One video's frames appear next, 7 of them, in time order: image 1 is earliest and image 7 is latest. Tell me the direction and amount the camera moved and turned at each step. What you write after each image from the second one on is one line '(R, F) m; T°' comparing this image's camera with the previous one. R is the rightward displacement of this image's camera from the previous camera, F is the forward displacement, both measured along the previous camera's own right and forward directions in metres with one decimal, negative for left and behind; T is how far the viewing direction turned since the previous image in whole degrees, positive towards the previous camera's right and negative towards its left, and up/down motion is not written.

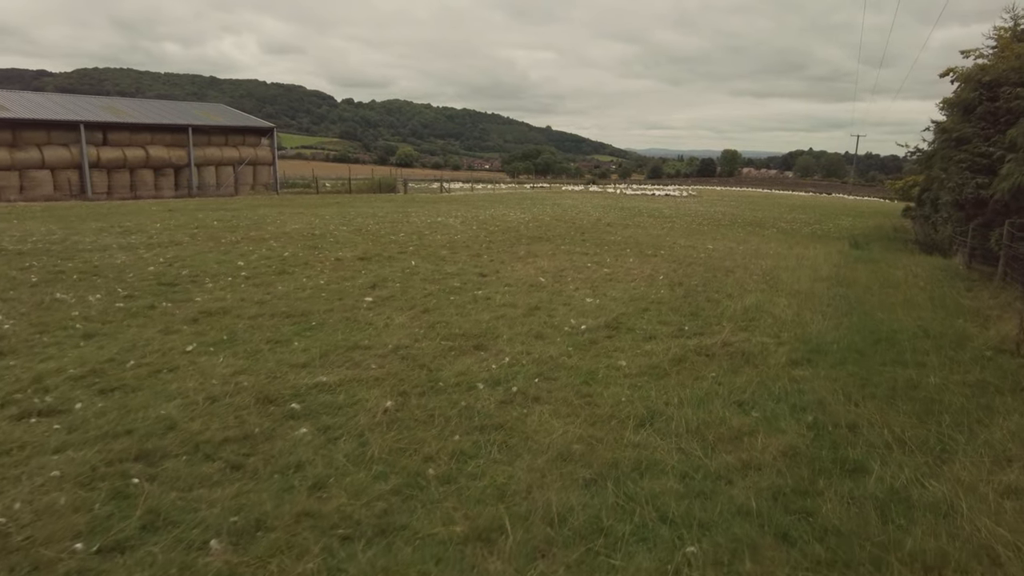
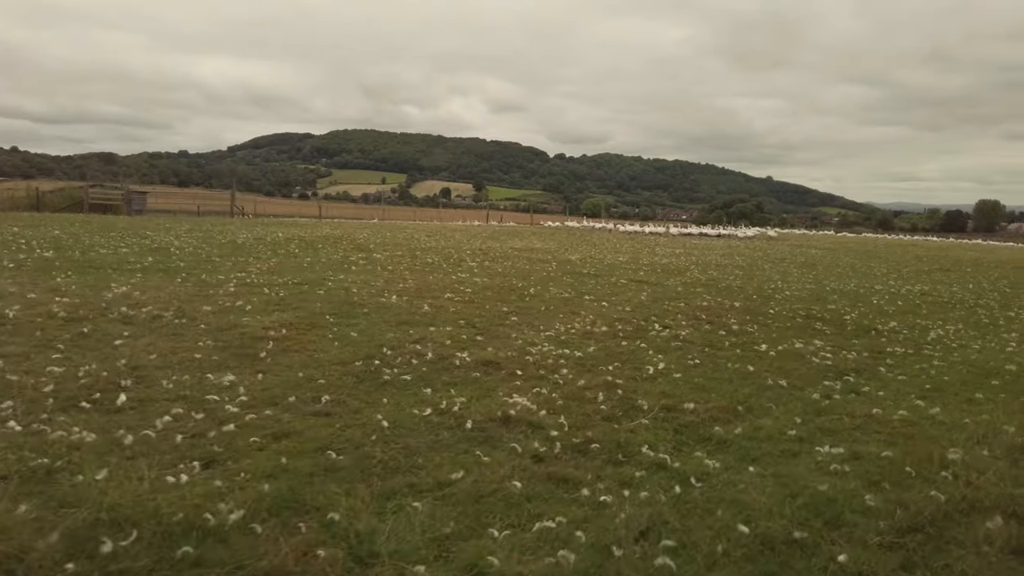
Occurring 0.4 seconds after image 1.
(-1.5, -0.2) m; -17°
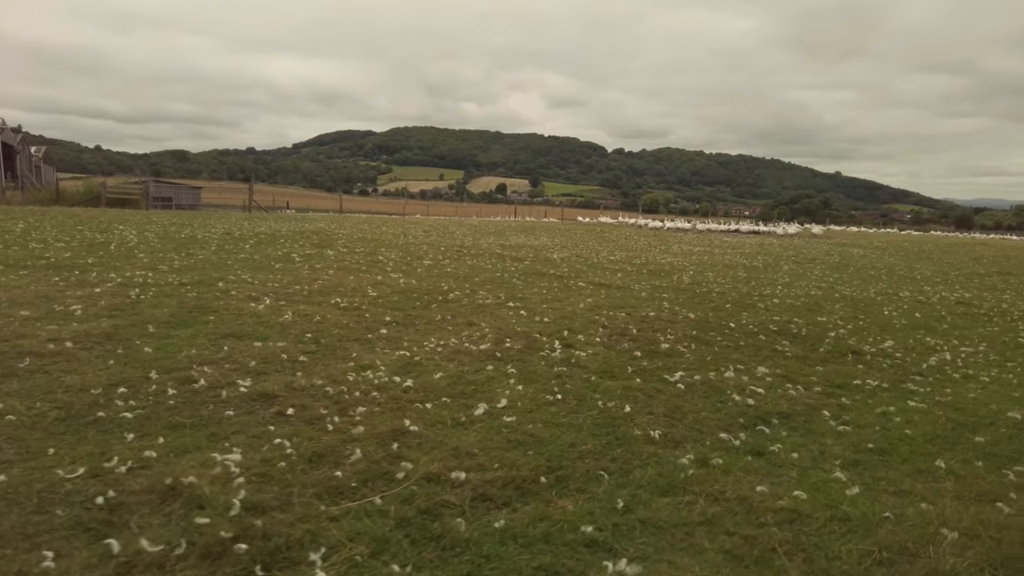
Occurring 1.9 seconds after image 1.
(+3.8, +3.2) m; -5°
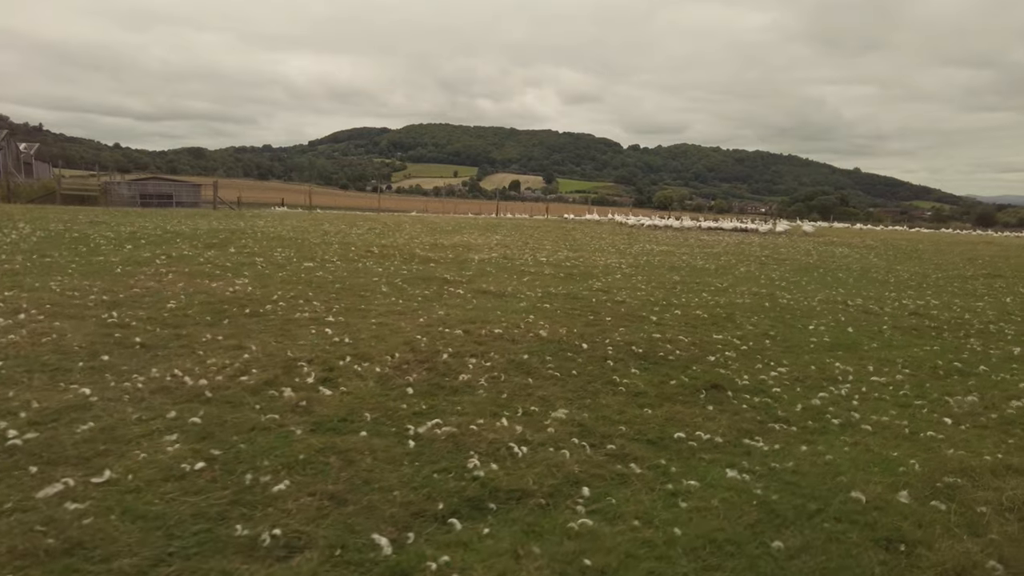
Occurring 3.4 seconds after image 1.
(+4.0, +2.9) m; -2°
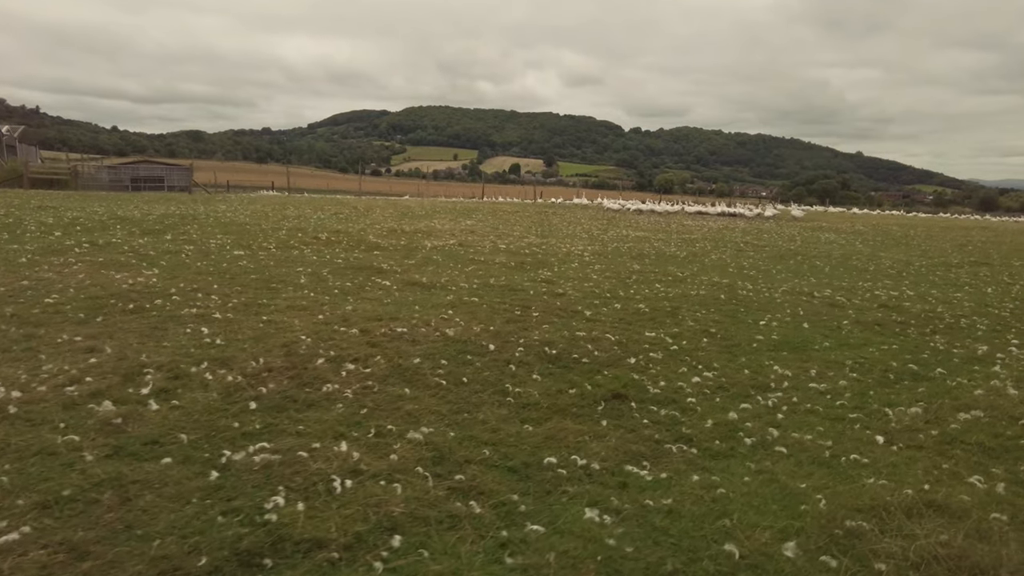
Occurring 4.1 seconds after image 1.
(+1.7, +1.3) m; 0°
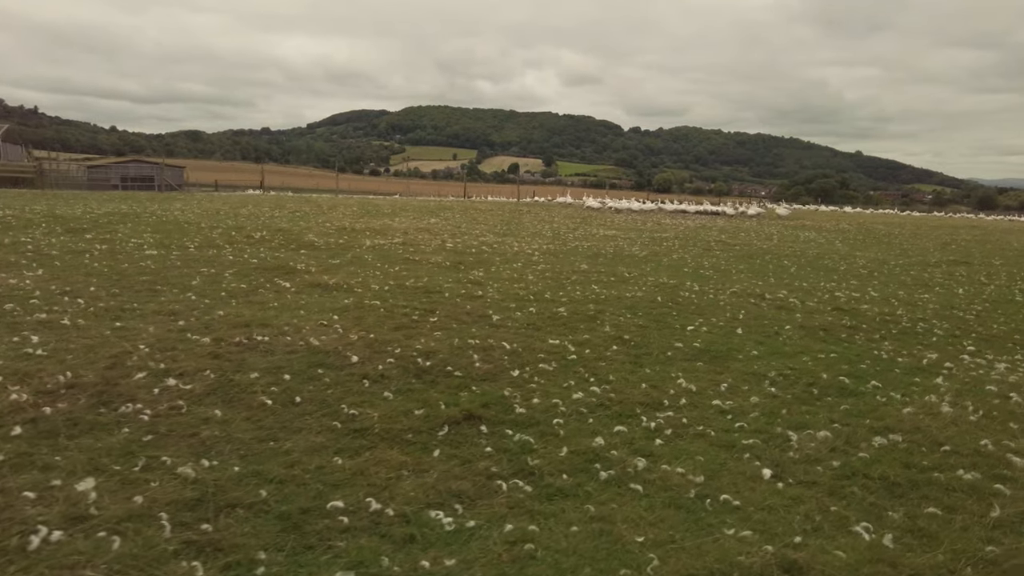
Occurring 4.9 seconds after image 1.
(+2.0, +1.3) m; 0°
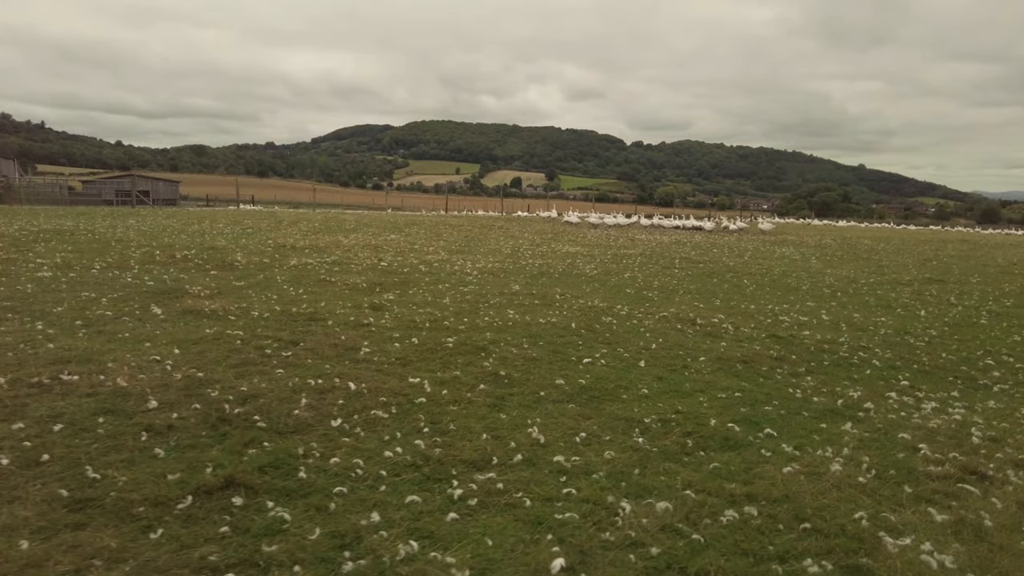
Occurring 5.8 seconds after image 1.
(+2.3, +1.3) m; -1°
